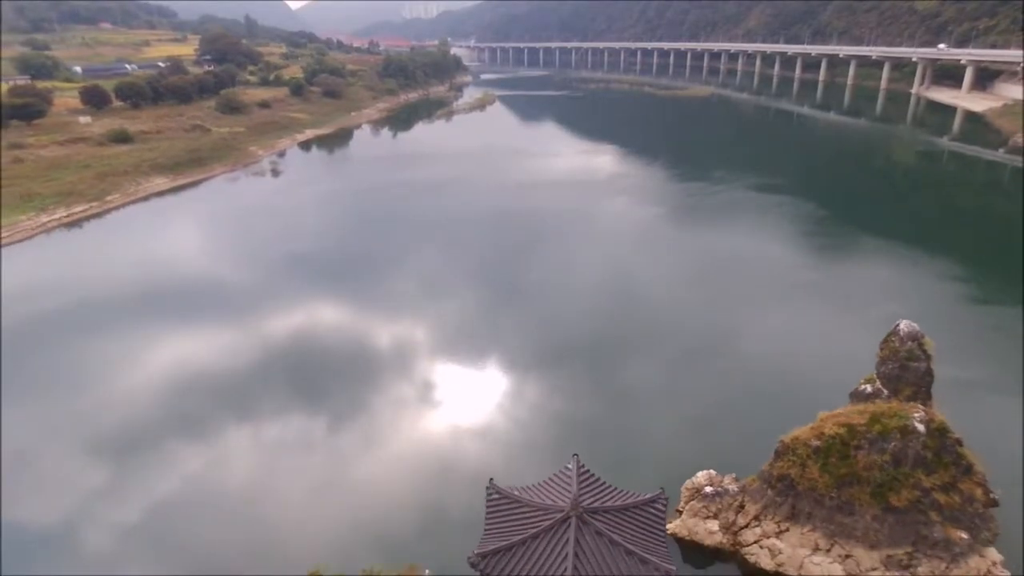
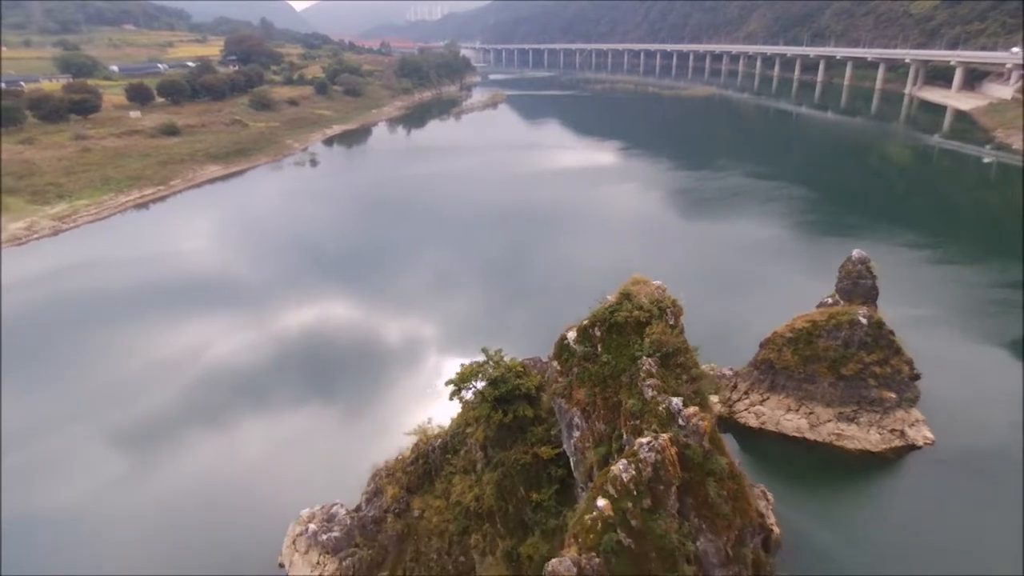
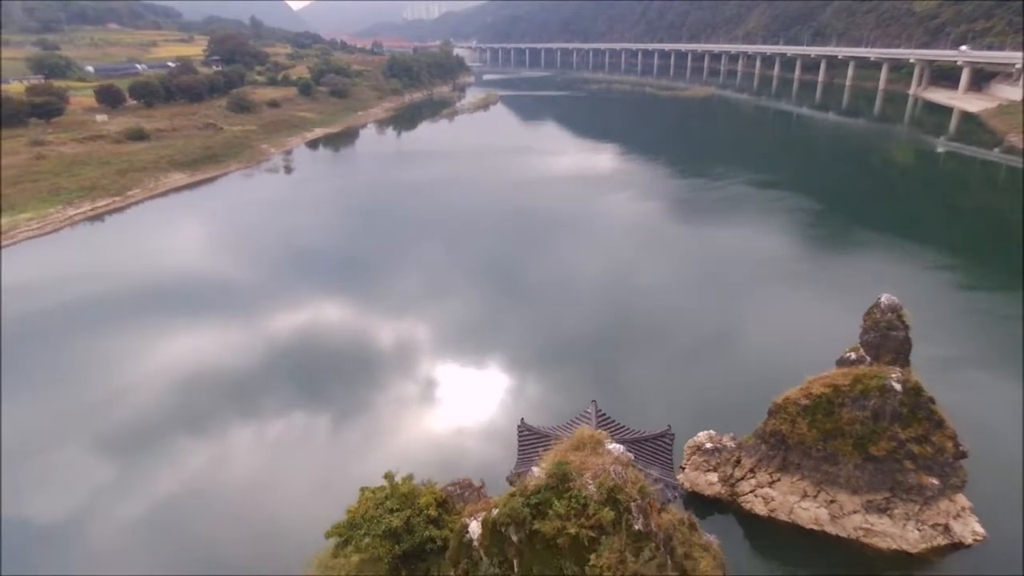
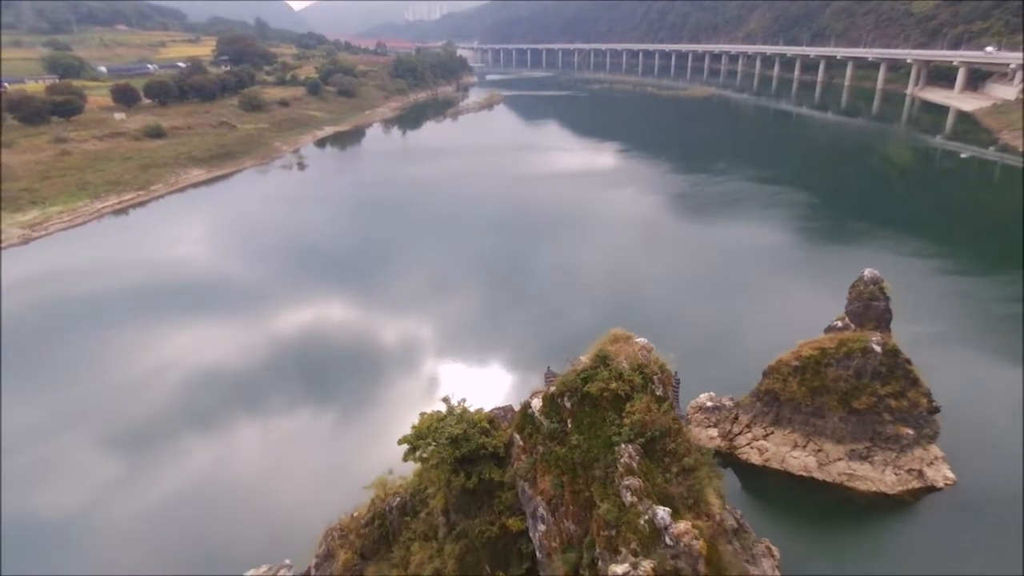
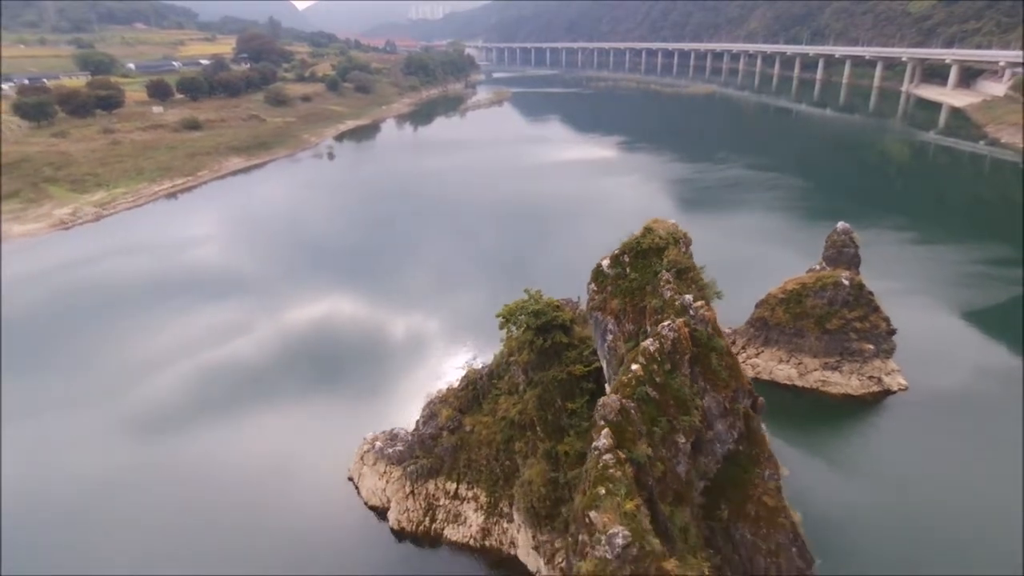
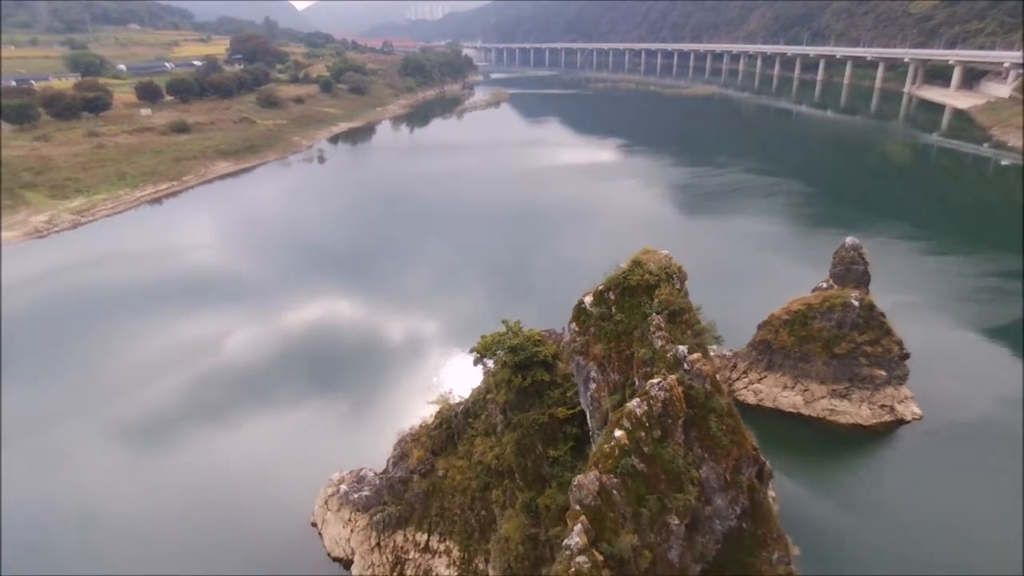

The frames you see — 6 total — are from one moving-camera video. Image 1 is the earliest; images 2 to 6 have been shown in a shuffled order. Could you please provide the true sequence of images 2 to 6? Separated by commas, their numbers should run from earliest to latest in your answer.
3, 4, 2, 6, 5
